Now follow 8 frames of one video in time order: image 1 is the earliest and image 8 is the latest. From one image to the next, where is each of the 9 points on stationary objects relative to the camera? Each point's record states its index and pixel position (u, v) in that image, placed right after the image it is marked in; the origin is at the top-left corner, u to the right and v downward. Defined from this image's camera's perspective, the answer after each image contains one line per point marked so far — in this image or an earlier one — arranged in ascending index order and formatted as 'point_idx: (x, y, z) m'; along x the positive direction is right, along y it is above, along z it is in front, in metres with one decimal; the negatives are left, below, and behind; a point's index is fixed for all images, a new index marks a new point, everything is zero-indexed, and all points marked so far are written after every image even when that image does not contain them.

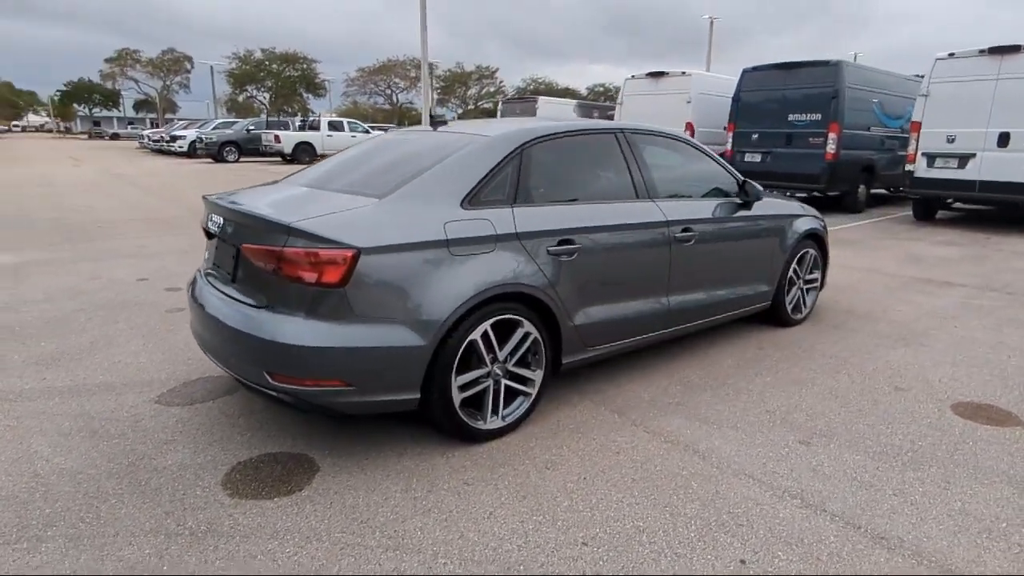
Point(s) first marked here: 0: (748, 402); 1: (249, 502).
0: (+1.5, -0.8, +4.0) m
1: (-1.3, -1.0, +2.9) m
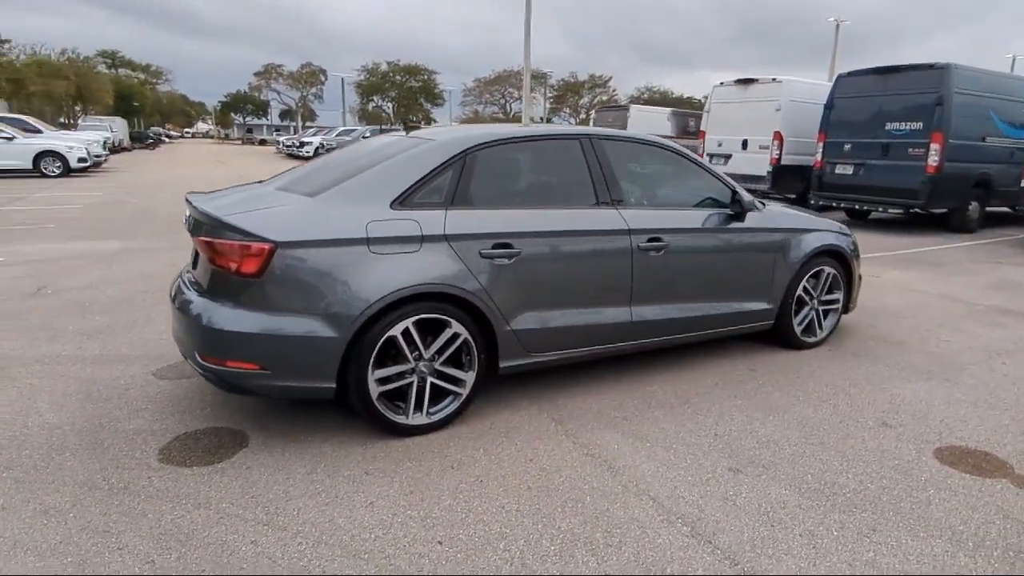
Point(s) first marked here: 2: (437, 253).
0: (+1.2, -0.8, +3.8) m
1: (-1.8, -1.0, +3.2) m
2: (-0.4, +0.2, +3.5) m
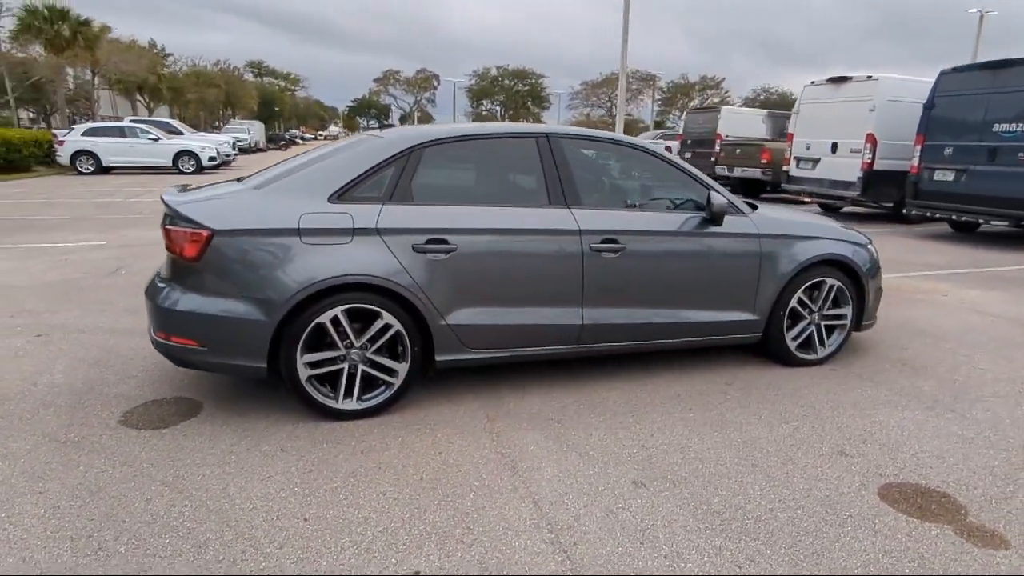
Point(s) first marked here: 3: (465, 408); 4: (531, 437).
0: (+0.7, -0.9, +3.6) m
1: (-2.3, -0.8, +3.6) m
2: (-0.9, +0.2, +3.6) m
3: (-0.3, -0.8, +3.9) m
4: (+0.1, -0.9, +3.6) m
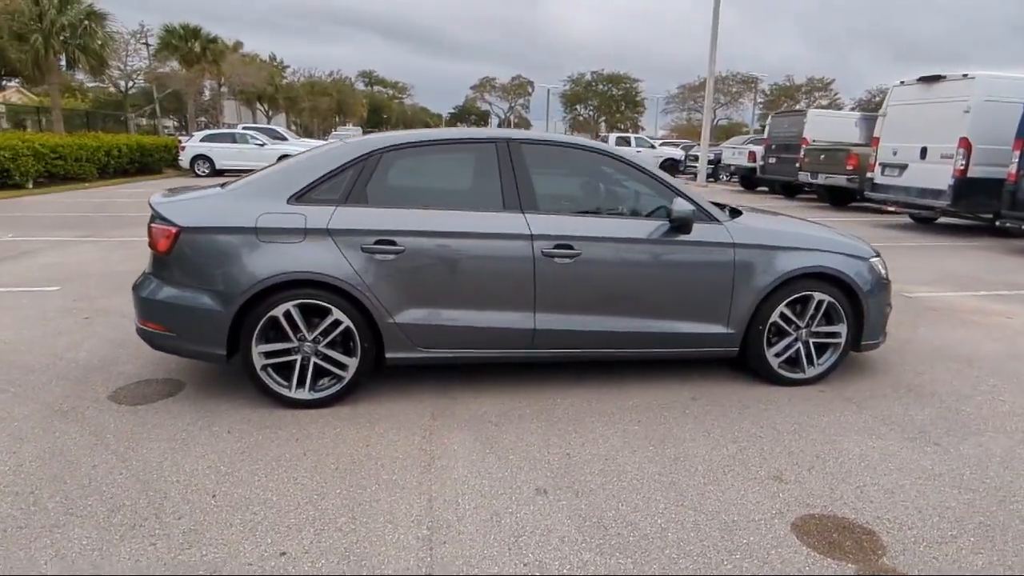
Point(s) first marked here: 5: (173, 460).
0: (+0.3, -0.9, +3.6) m
1: (-2.7, -0.8, +4.0) m
2: (-1.2, +0.3, +3.8) m
3: (-0.7, -0.8, +4.0) m
4: (-0.3, -0.9, +3.6) m
5: (-1.9, -0.9, +3.3) m
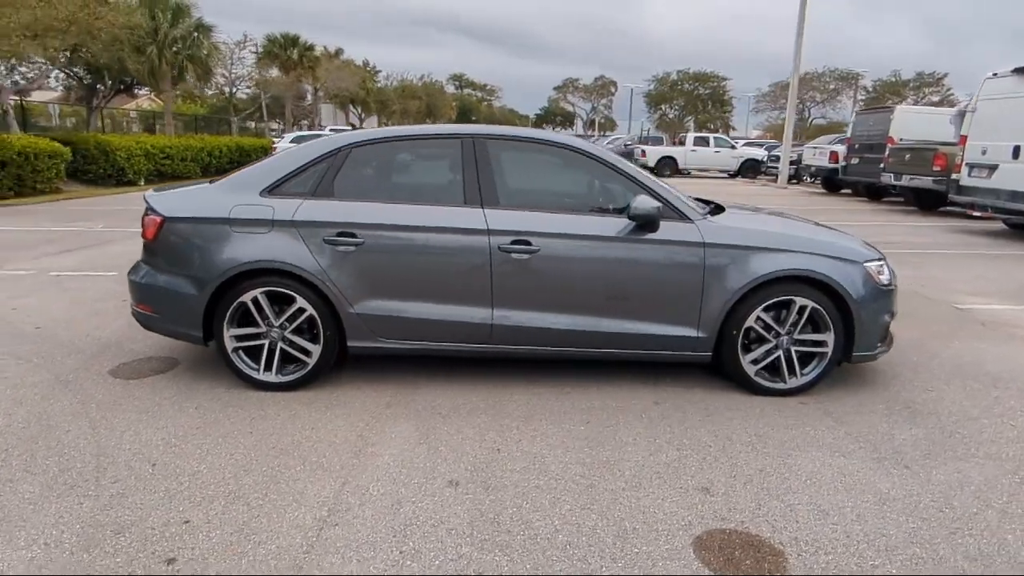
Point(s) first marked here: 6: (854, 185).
0: (-0.1, -0.9, +3.5) m
1: (-3.0, -0.6, +4.4) m
2: (-1.5, +0.3, +4.0) m
3: (-0.9, -0.7, +4.1) m
4: (-0.7, -0.8, +3.7) m
5: (-2.2, -0.8, +3.6) m
6: (+10.5, +3.2, +18.8) m
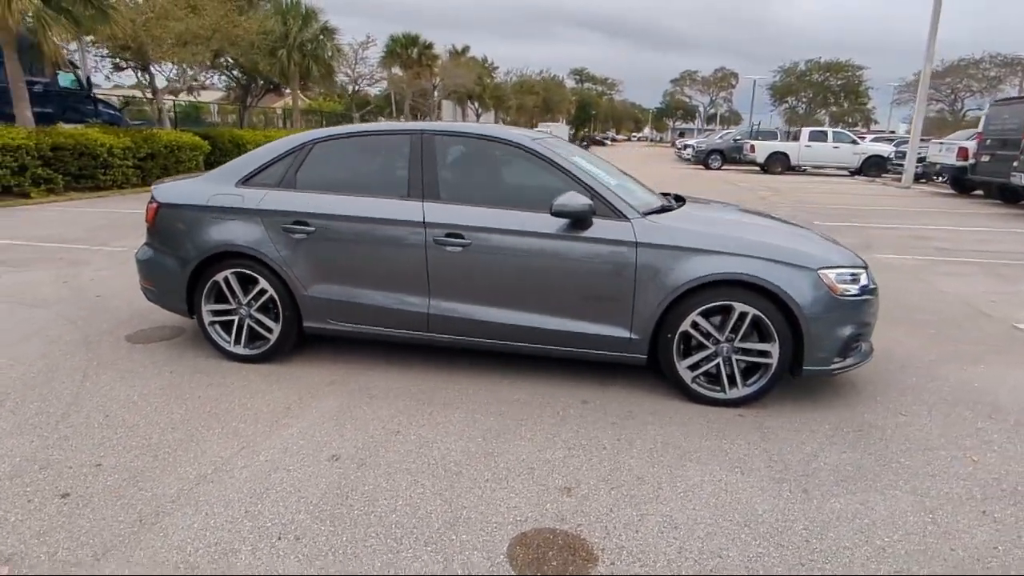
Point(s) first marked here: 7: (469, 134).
0: (-0.6, -0.8, +3.7) m
1: (-3.3, -0.4, +5.1) m
2: (-1.9, +0.5, +4.4) m
3: (-1.4, -0.6, +4.4) m
4: (-1.2, -0.7, +3.9) m
5: (-2.7, -0.7, +4.2) m
6: (+12.9, +2.8, +16.6) m
7: (-0.3, +1.1, +4.2) m
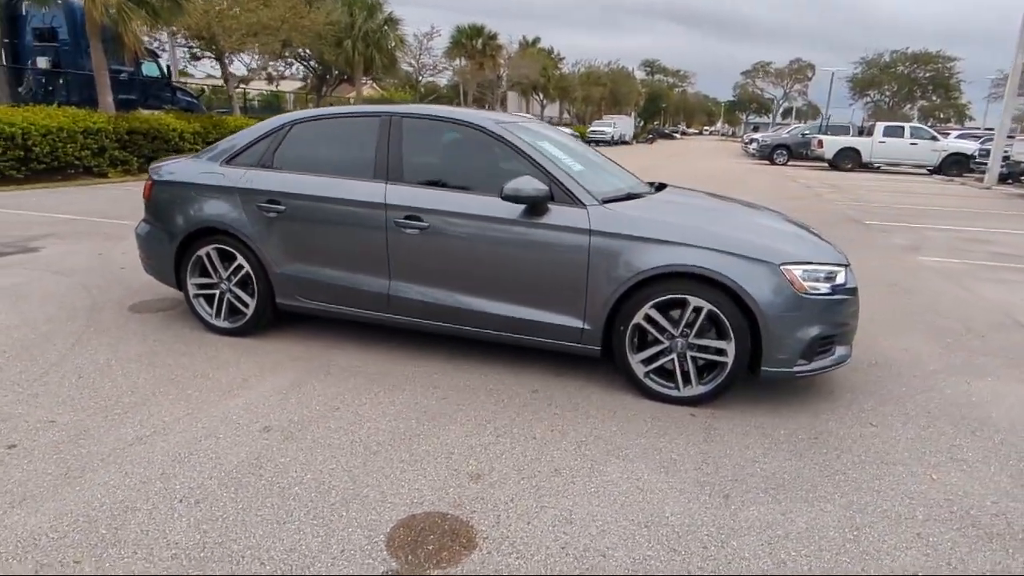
0: (-1.0, -0.7, +3.7) m
1: (-3.5, -0.2, +5.4) m
2: (-2.1, +0.7, +4.5) m
3: (-1.6, -0.4, +4.5) m
4: (-1.5, -0.6, +4.0) m
5: (-3.0, -0.5, +4.4) m
6: (+13.9, +2.5, +15.1) m
7: (-0.5, +1.2, +4.2) m
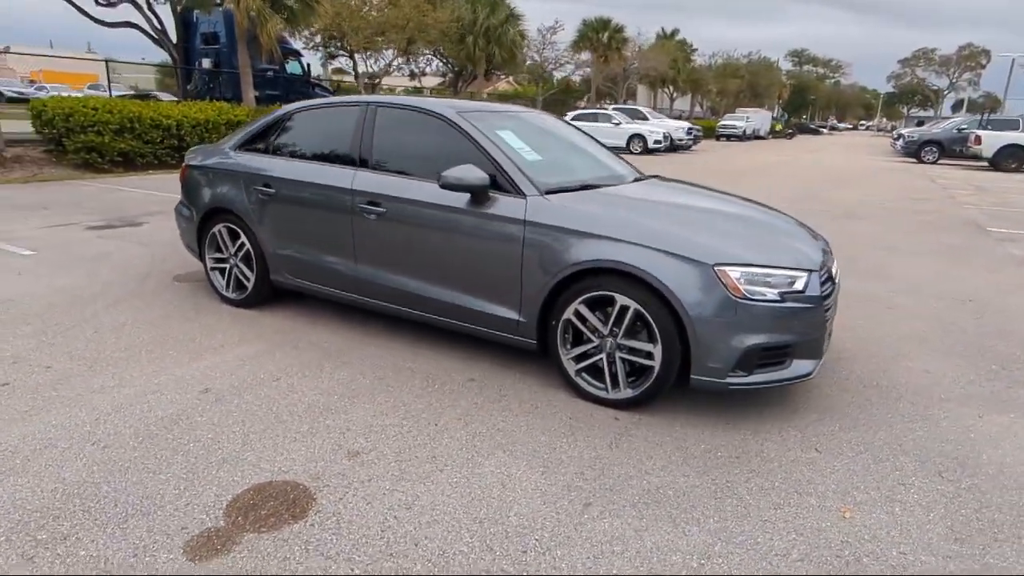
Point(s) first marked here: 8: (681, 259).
0: (-1.4, -0.5, +3.9) m
1: (-3.4, +0.1, +6.1) m
2: (-2.2, +0.9, +4.9) m
3: (-1.9, -0.3, +4.9) m
4: (-1.8, -0.4, +4.3) m
5: (-3.2, -0.2, +5.0) m
6: (+15.7, +1.8, +12.0) m
7: (-0.7, +1.3, +4.3) m
8: (+0.9, +0.2, +3.2) m
